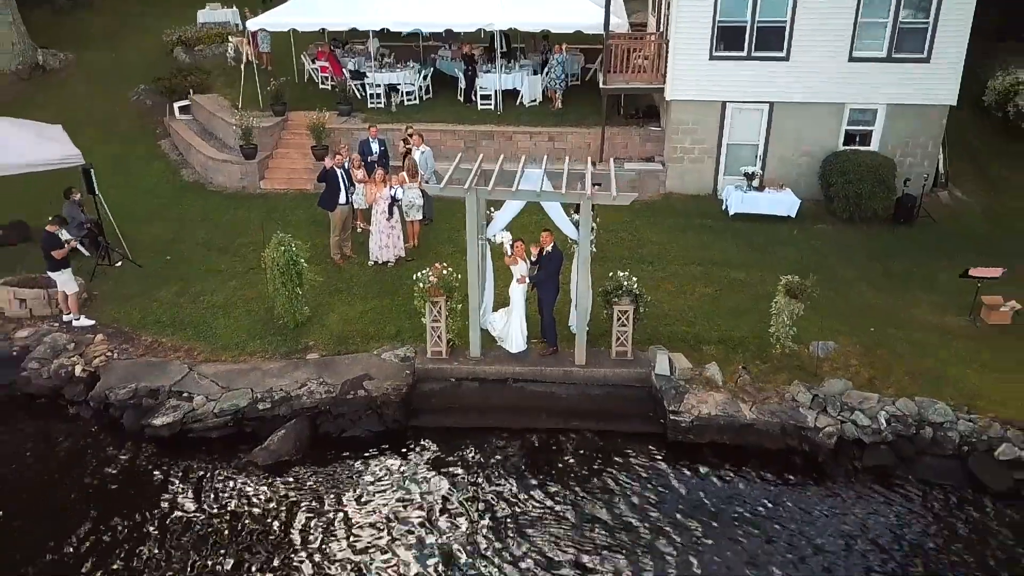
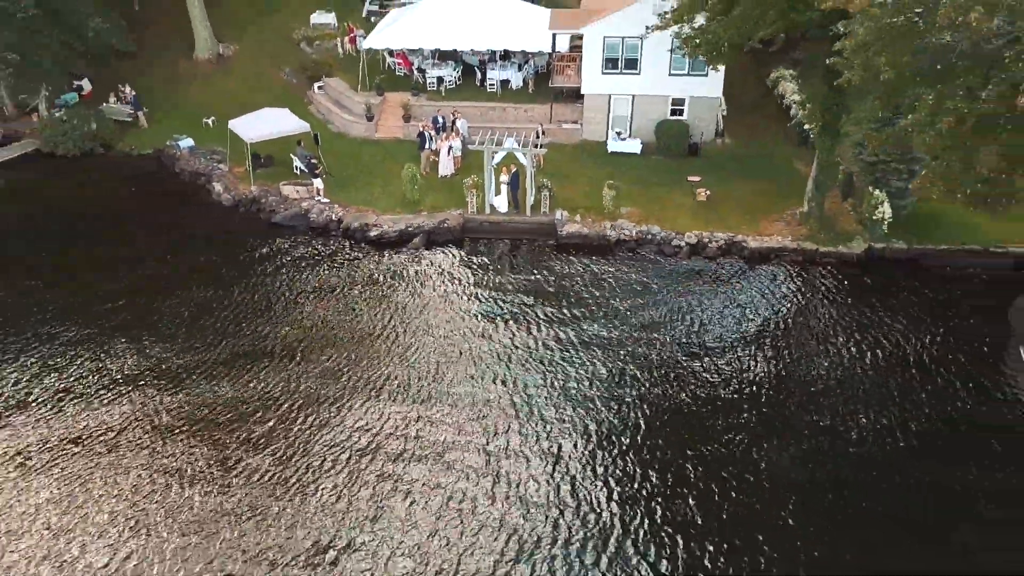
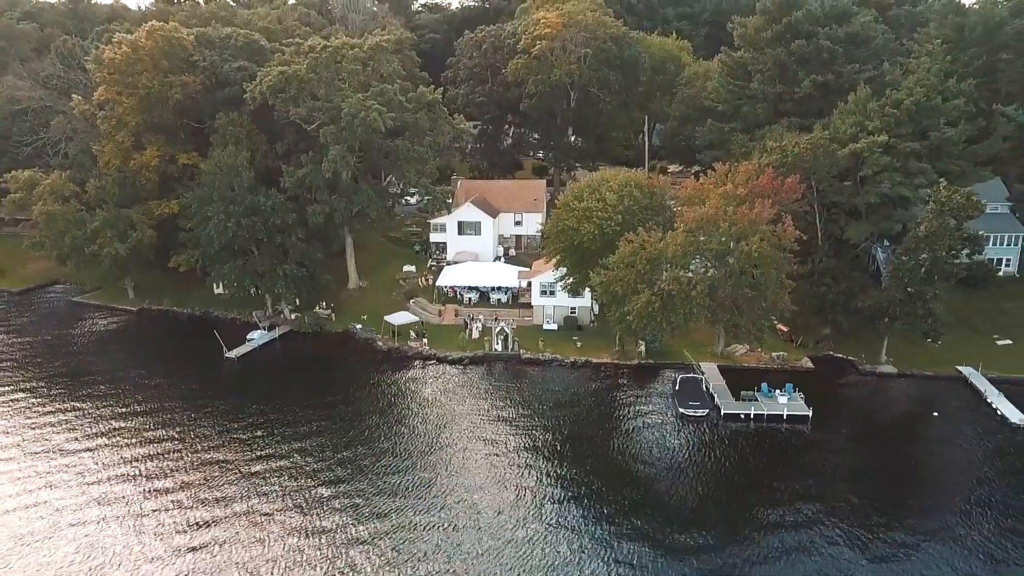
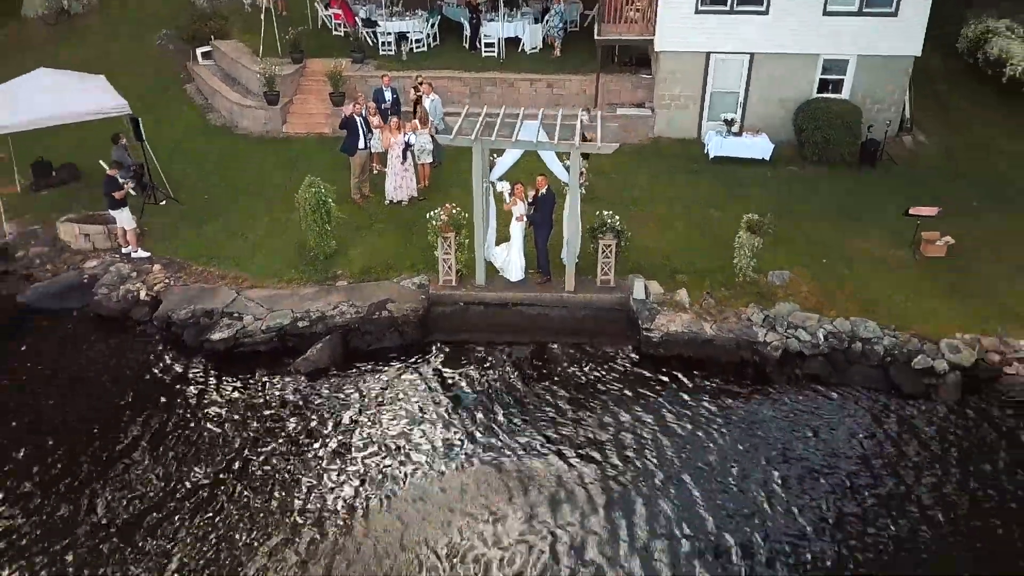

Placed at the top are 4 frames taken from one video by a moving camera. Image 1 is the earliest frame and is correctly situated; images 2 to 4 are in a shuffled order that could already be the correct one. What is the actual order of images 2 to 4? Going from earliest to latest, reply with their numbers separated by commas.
4, 2, 3
